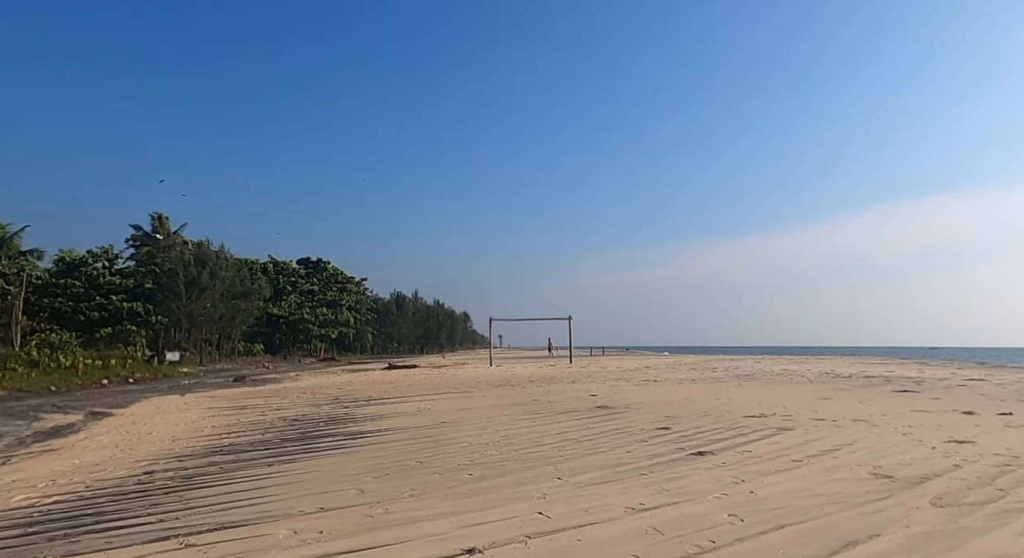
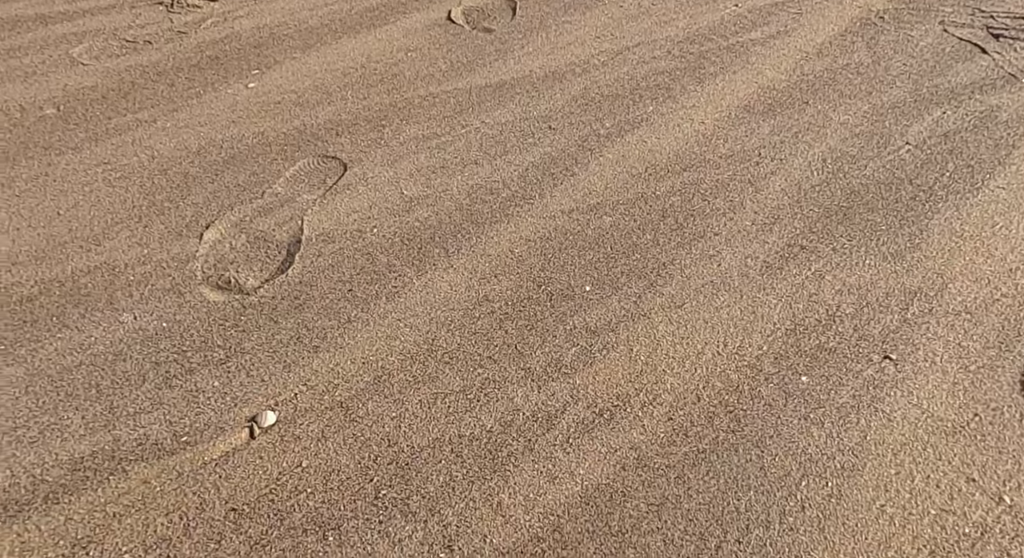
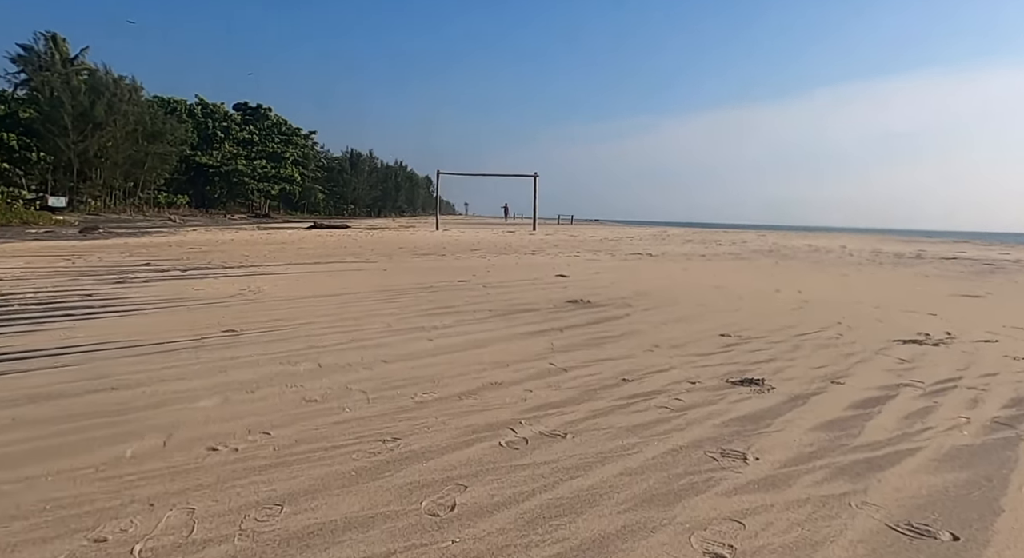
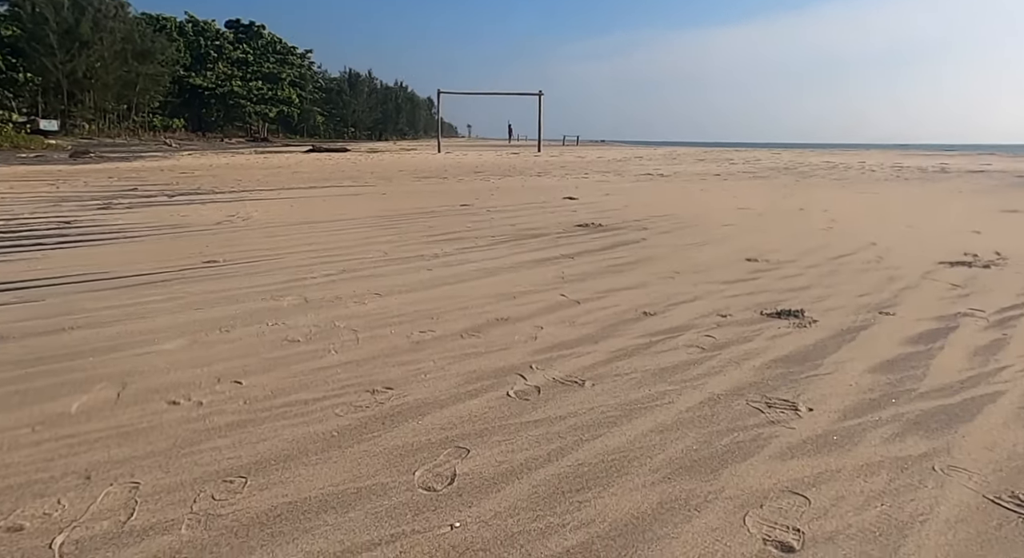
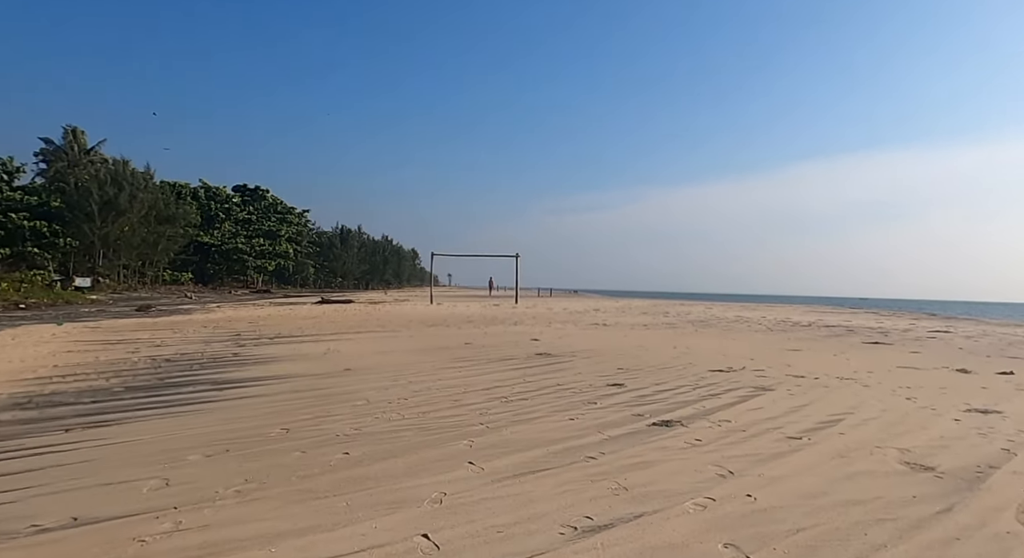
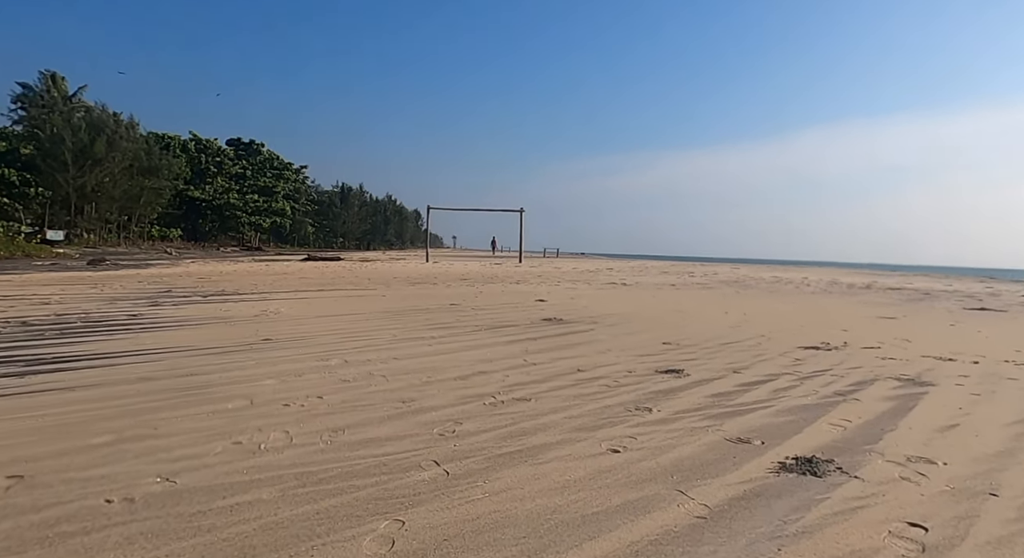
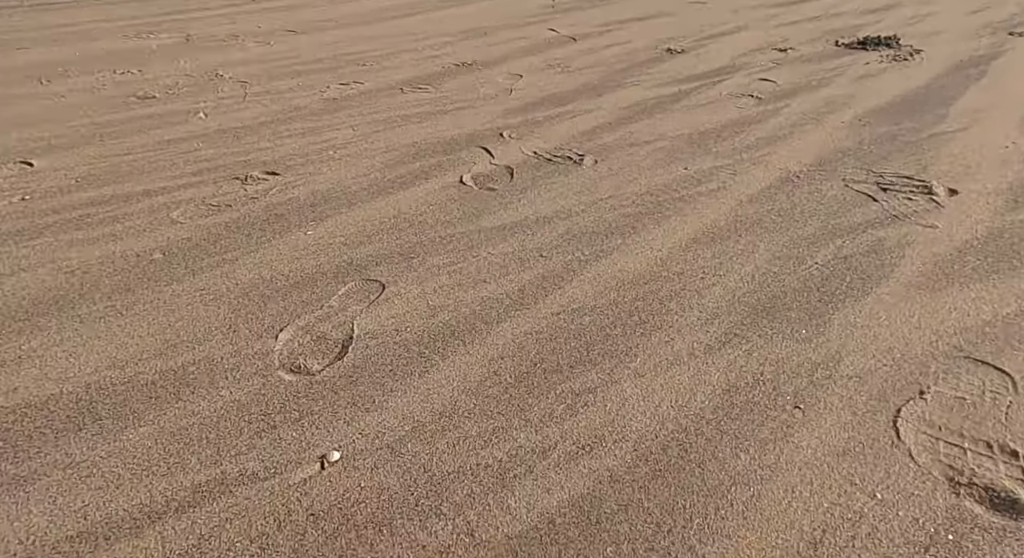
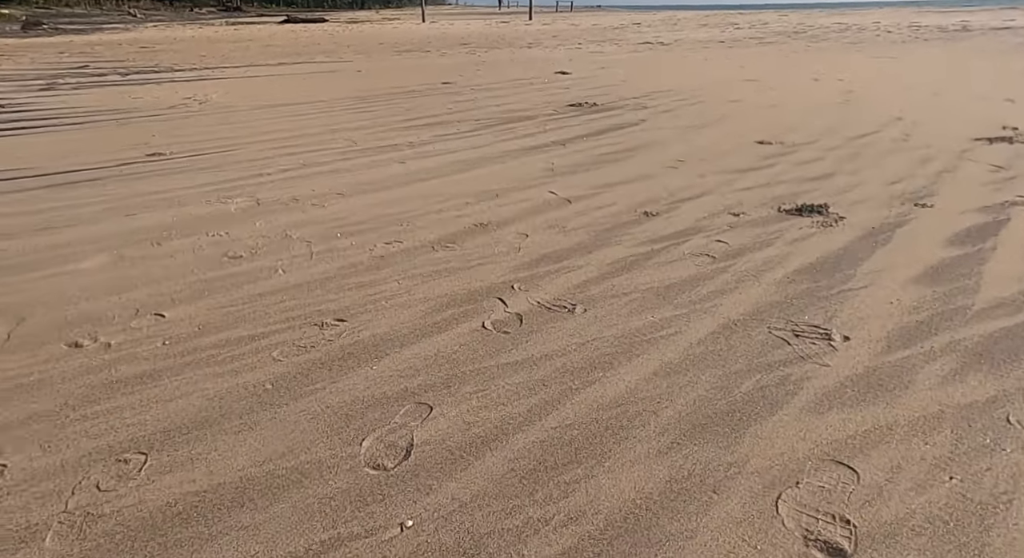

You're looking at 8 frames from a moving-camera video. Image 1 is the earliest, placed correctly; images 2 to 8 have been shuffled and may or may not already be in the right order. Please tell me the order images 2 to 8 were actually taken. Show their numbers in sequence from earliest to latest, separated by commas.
5, 6, 3, 4, 8, 7, 2
